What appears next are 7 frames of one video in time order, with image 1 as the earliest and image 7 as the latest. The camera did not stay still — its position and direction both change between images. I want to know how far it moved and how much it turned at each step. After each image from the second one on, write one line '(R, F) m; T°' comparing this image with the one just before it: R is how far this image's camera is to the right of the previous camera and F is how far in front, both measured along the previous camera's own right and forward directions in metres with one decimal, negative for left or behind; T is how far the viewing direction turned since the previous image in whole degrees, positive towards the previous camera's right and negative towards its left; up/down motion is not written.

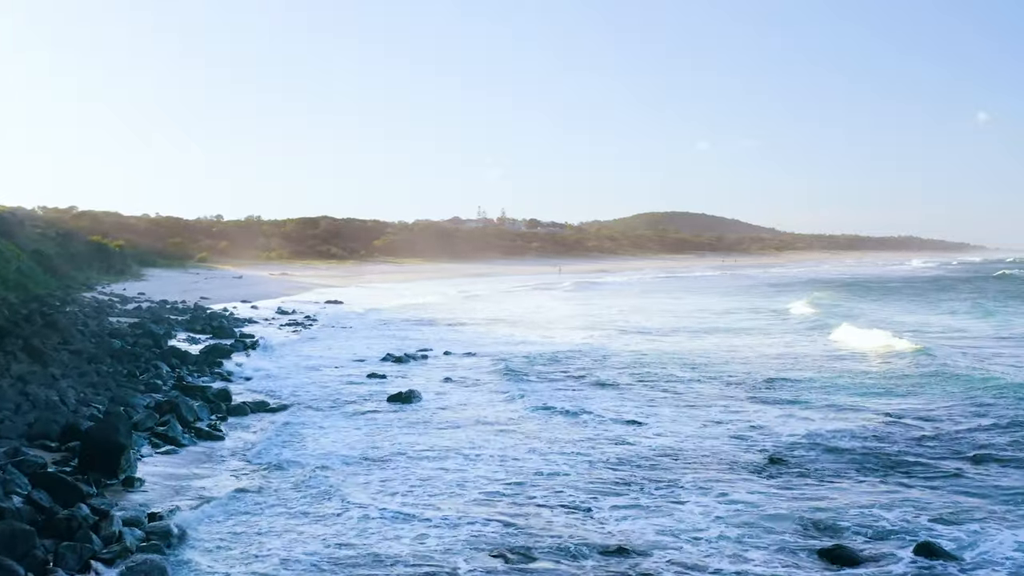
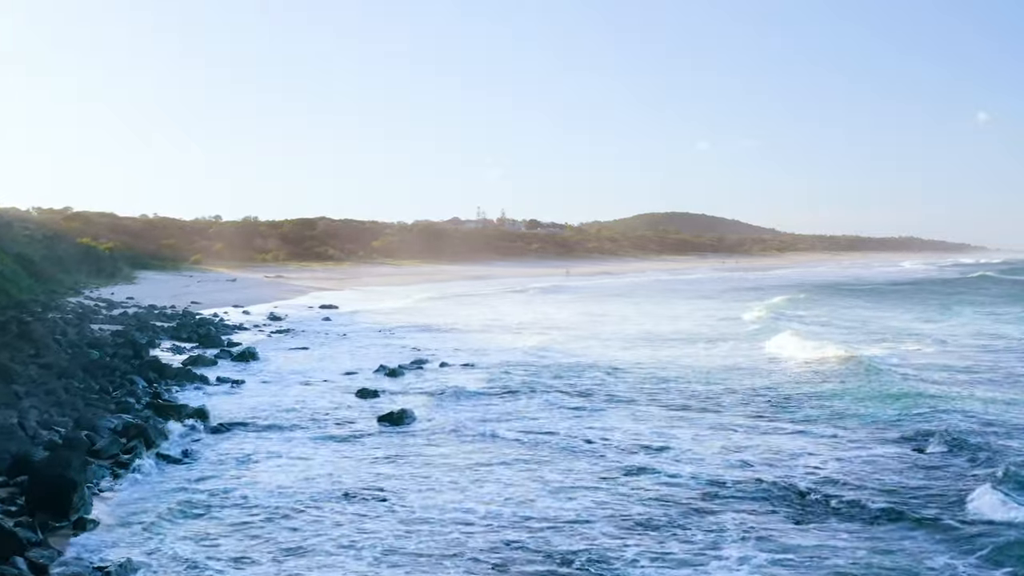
(0.0, +1.1) m; 0°
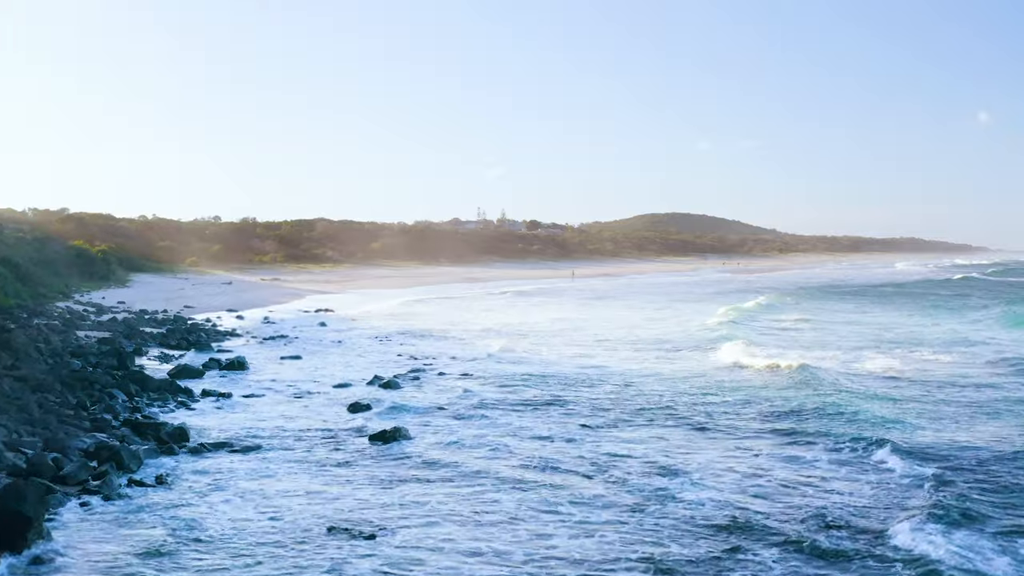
(0.0, +0.8) m; 0°
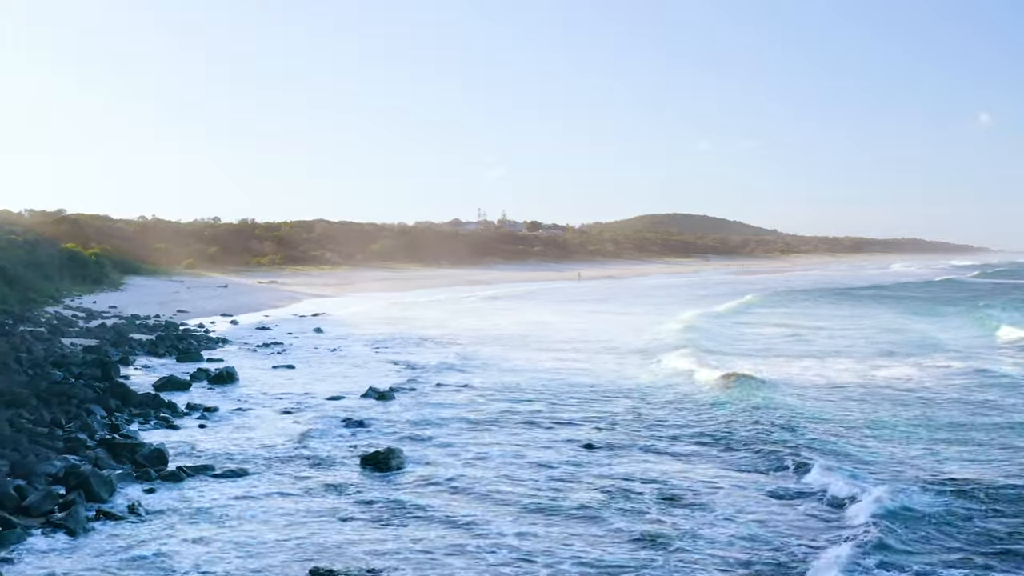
(0.0, +0.9) m; 0°
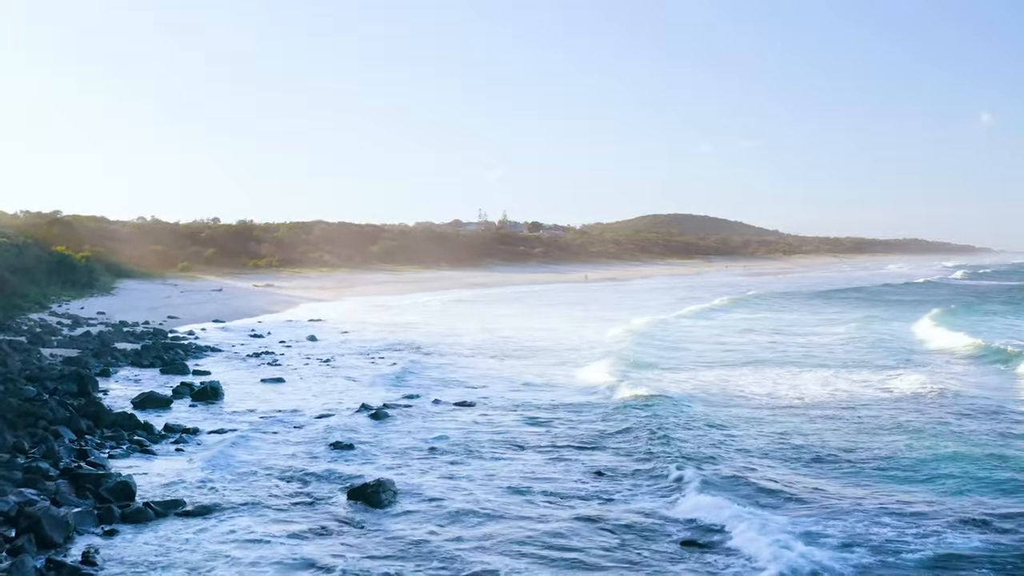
(0.0, +1.1) m; 0°
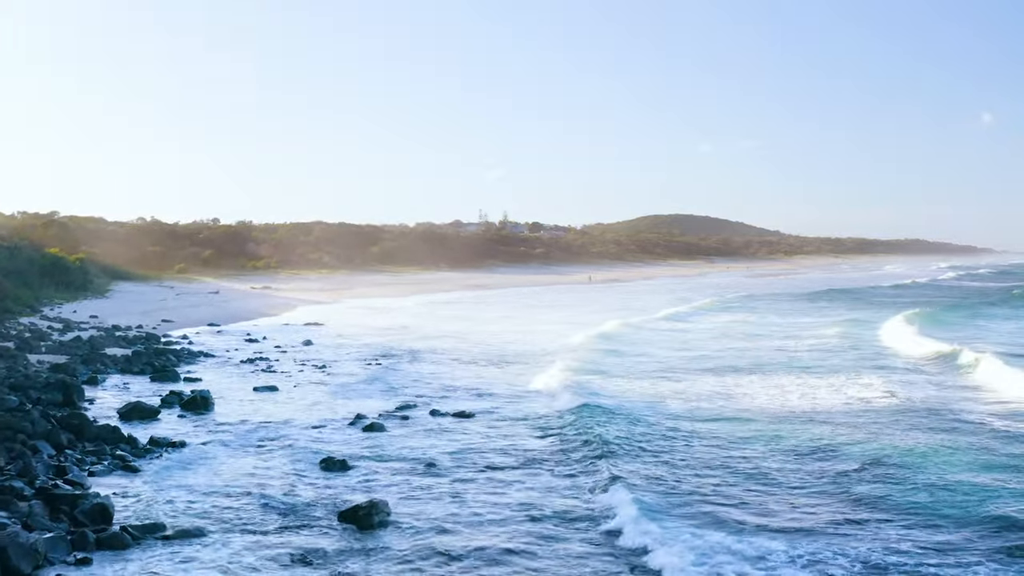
(0.0, +0.7) m; 0°
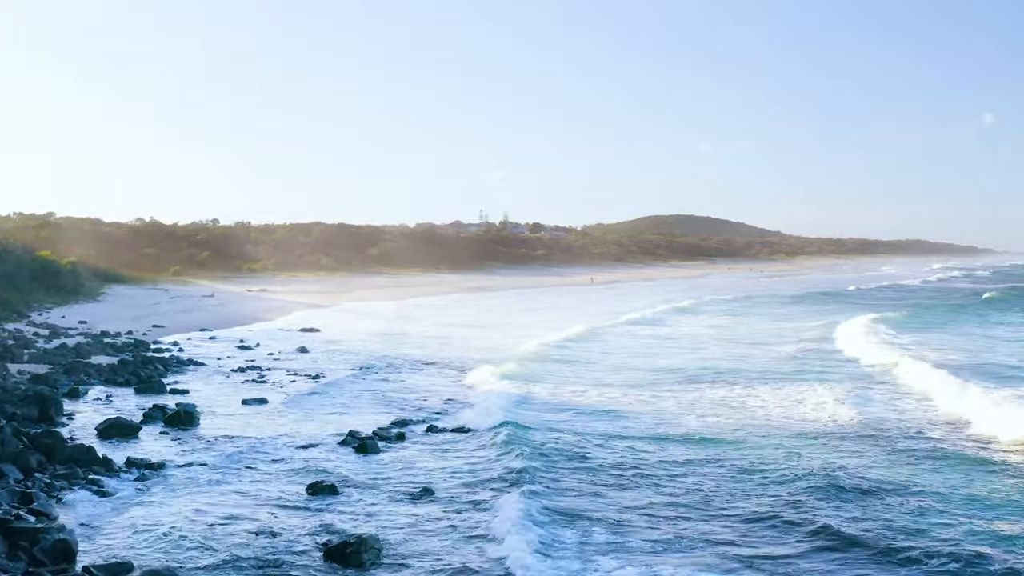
(0.0, +0.9) m; 0°
